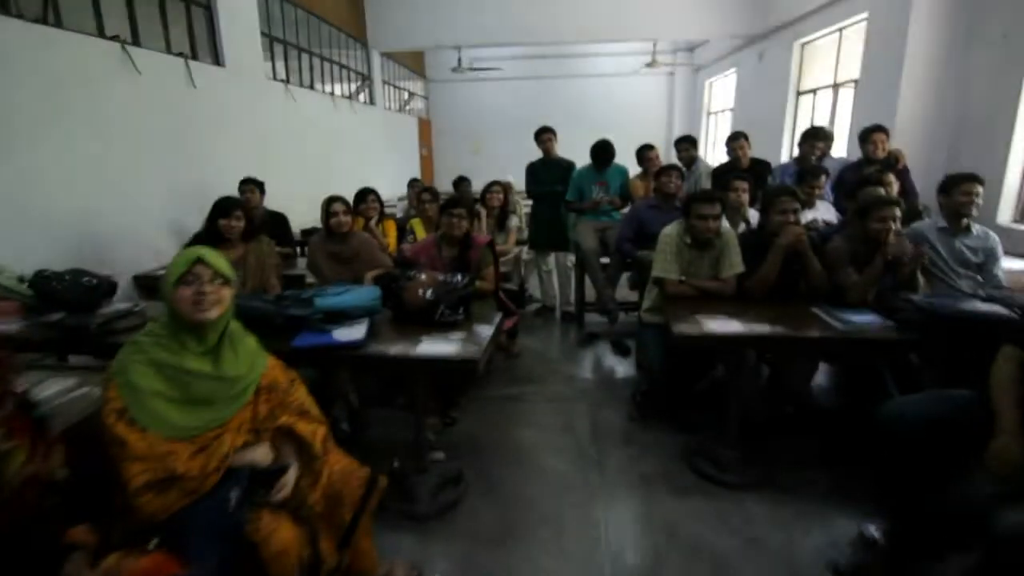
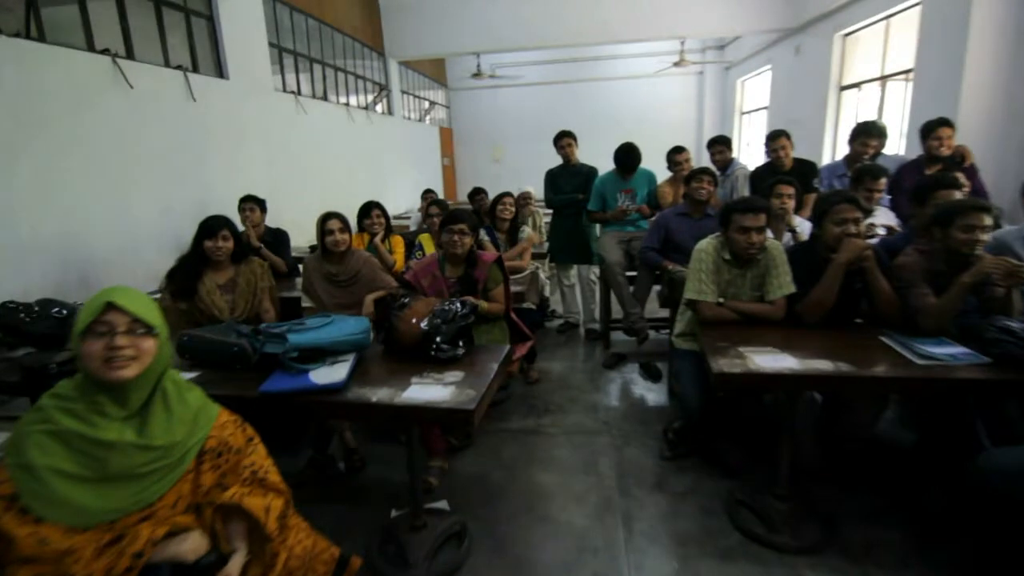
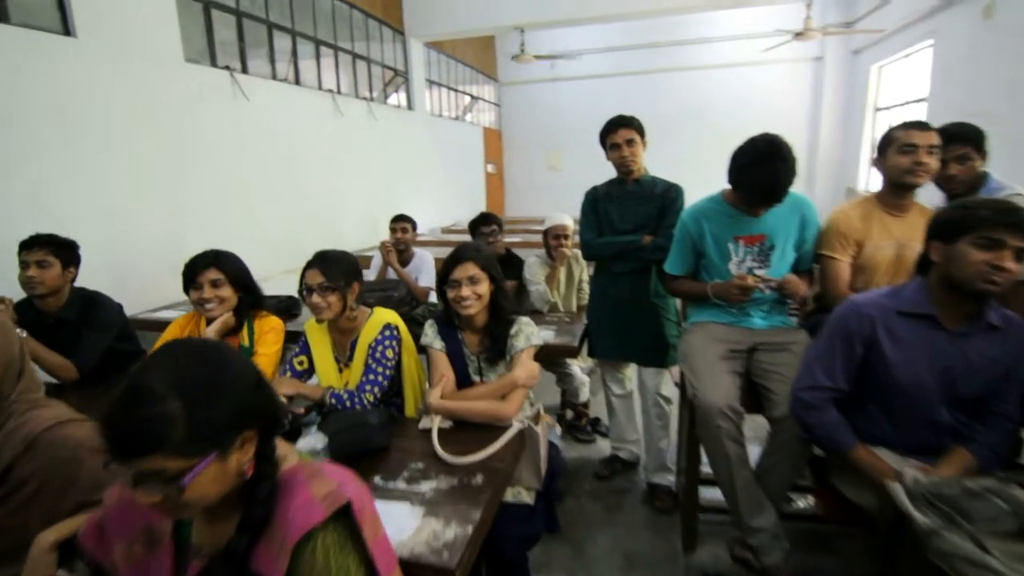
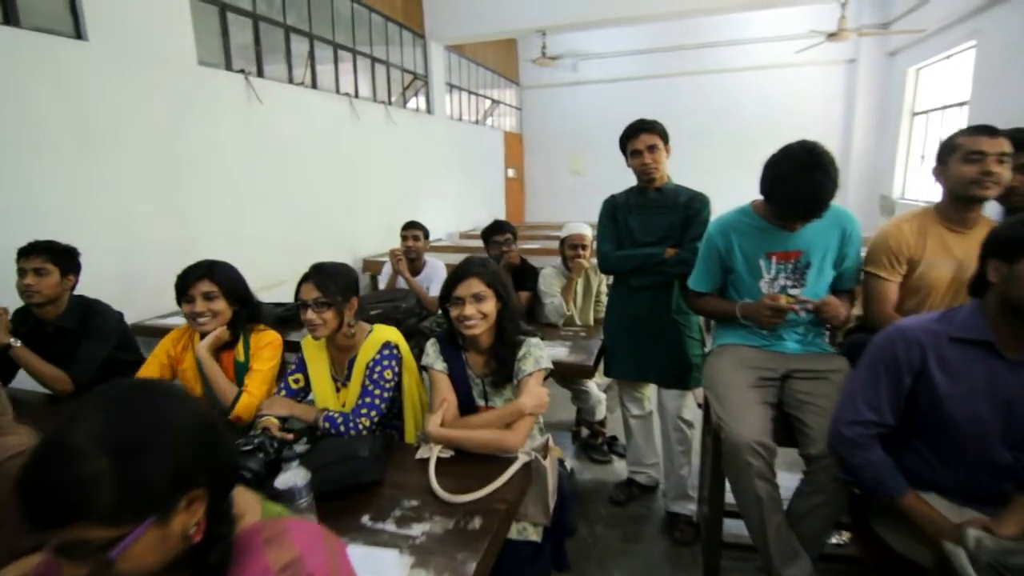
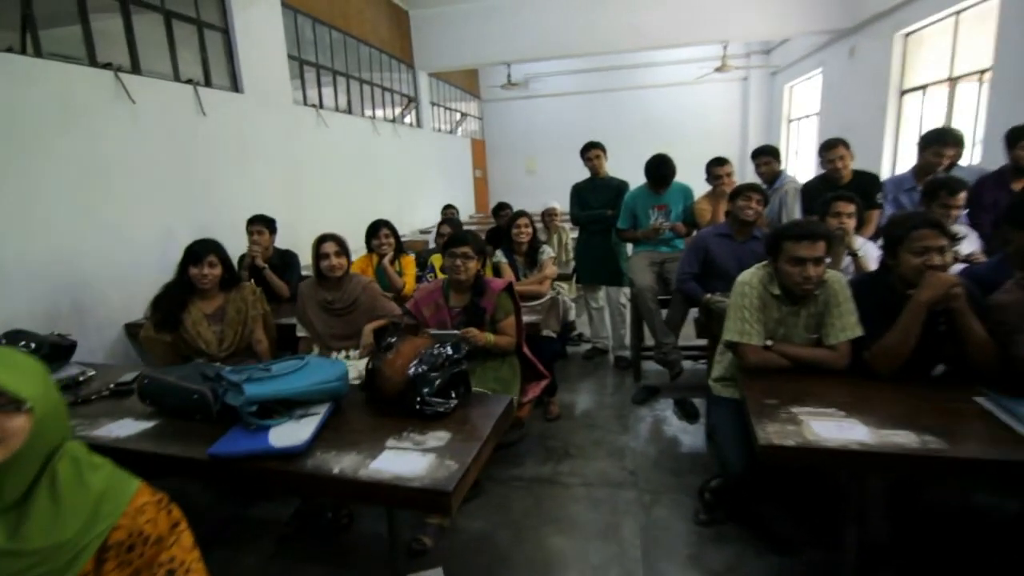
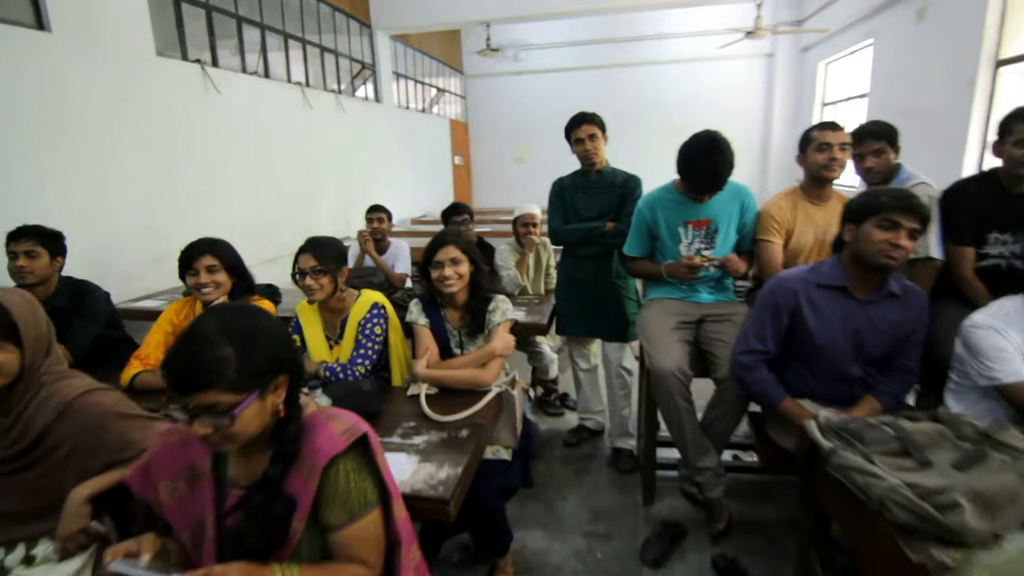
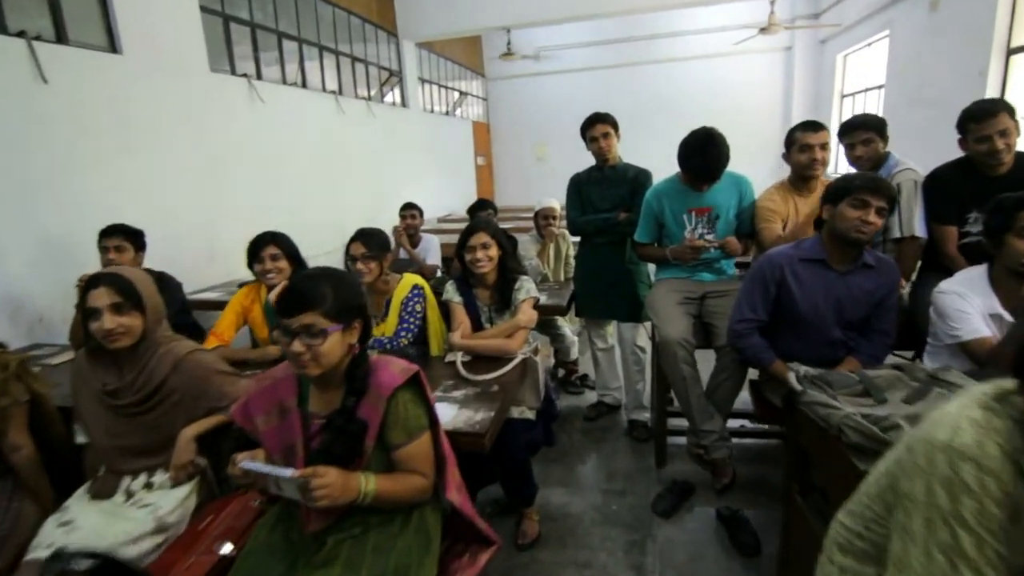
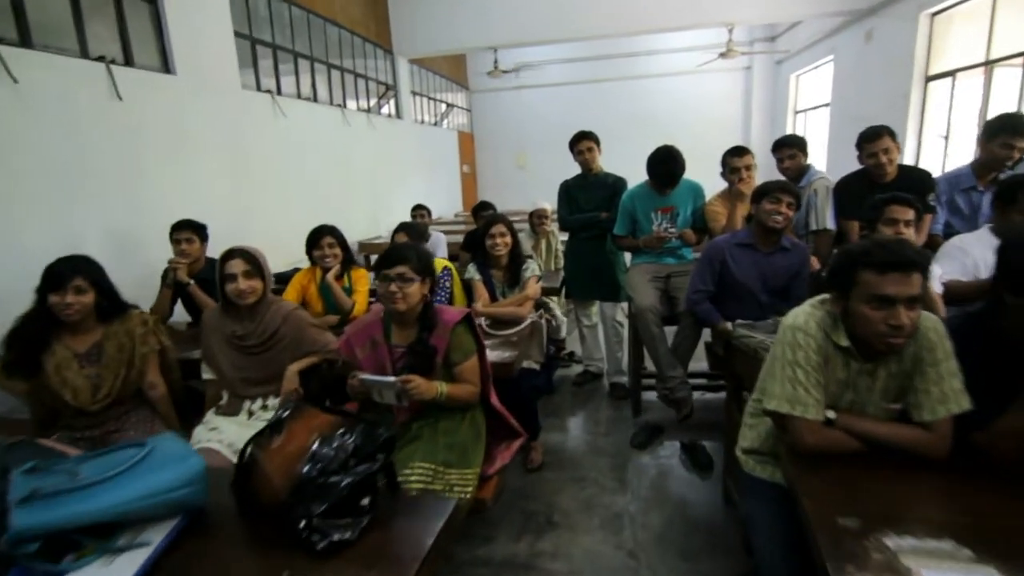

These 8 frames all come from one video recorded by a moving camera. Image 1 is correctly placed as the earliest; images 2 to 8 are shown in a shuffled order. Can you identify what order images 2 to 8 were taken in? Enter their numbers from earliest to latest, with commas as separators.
2, 5, 8, 7, 6, 3, 4
